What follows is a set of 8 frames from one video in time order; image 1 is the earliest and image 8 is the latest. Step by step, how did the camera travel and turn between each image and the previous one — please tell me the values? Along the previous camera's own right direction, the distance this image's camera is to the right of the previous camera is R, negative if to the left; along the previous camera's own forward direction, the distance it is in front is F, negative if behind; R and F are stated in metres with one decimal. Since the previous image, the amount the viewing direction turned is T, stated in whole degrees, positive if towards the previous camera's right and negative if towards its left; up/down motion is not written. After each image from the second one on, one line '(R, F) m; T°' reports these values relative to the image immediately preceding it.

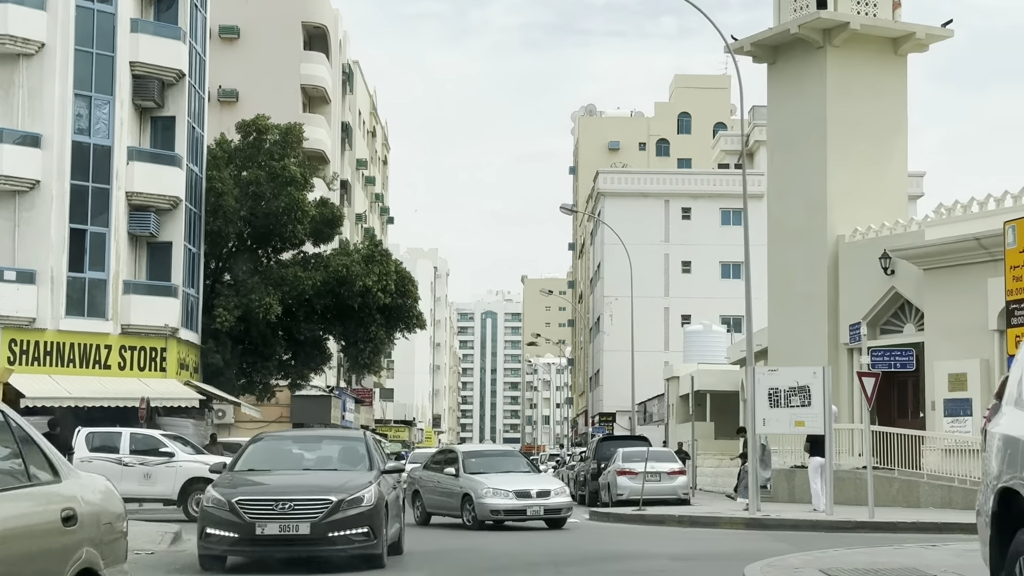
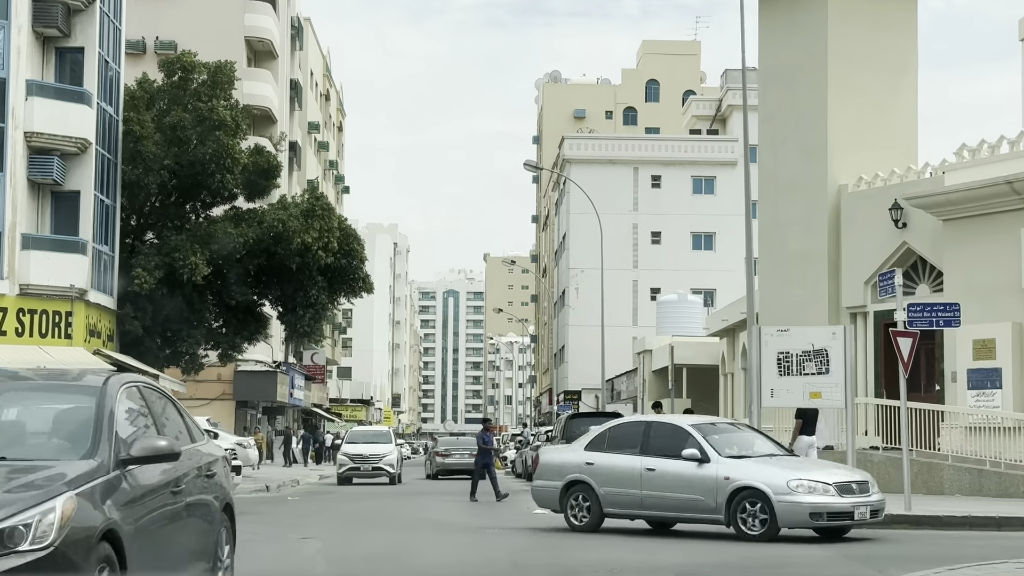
(+0.1, +4.5) m; +2°
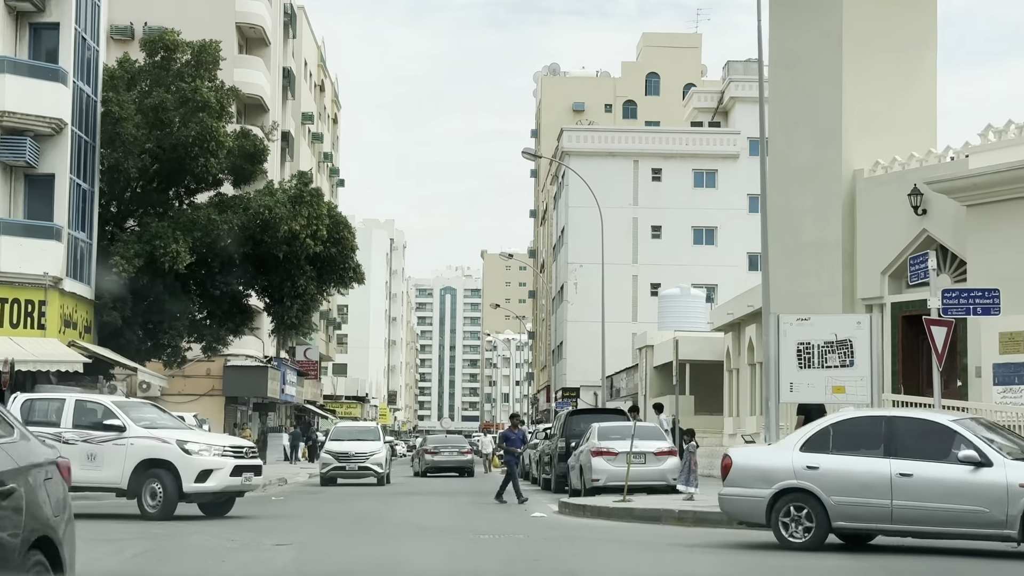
(0.0, +1.6) m; 0°
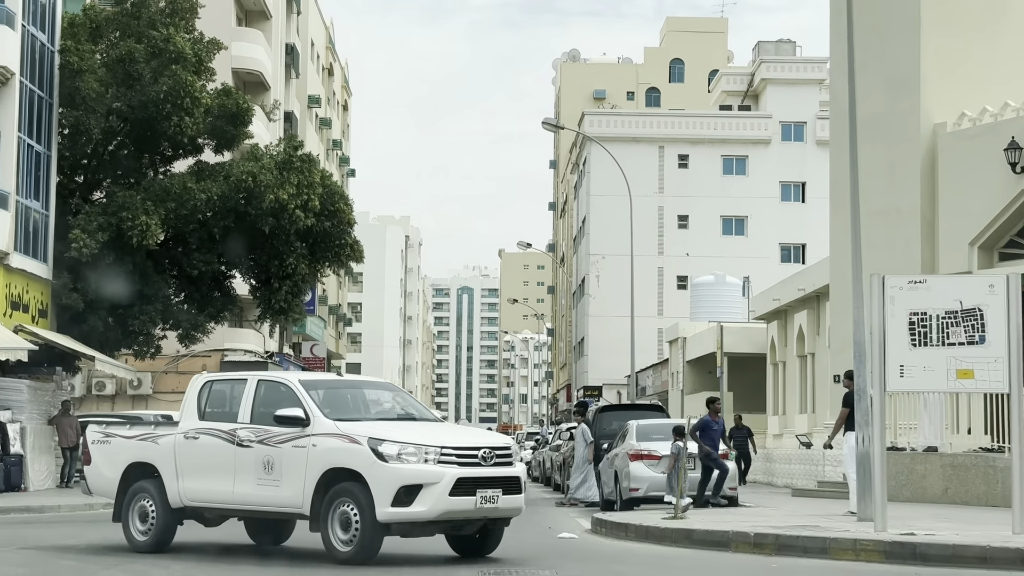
(0.0, +4.4) m; -1°
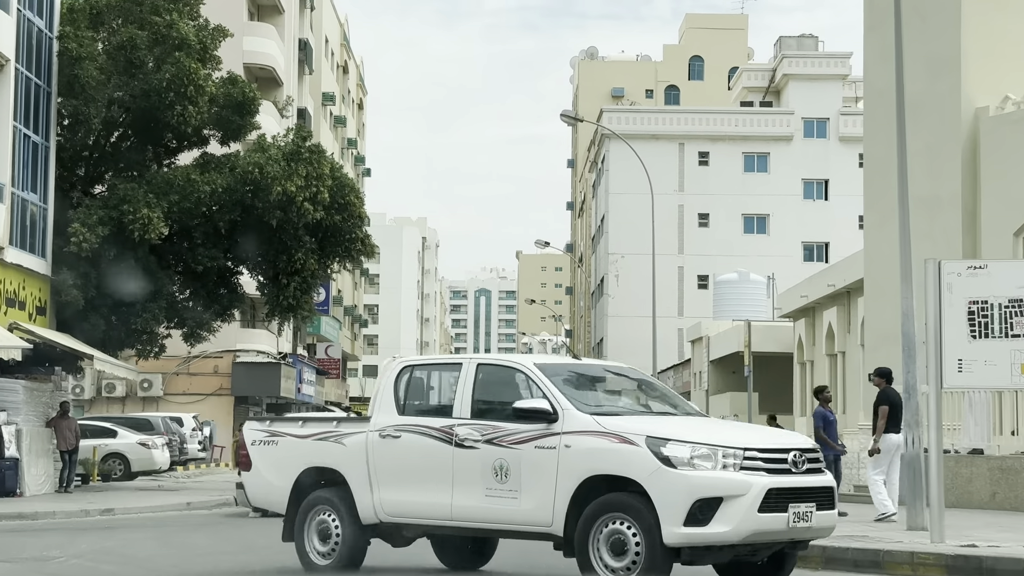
(0.0, +1.3) m; -1°
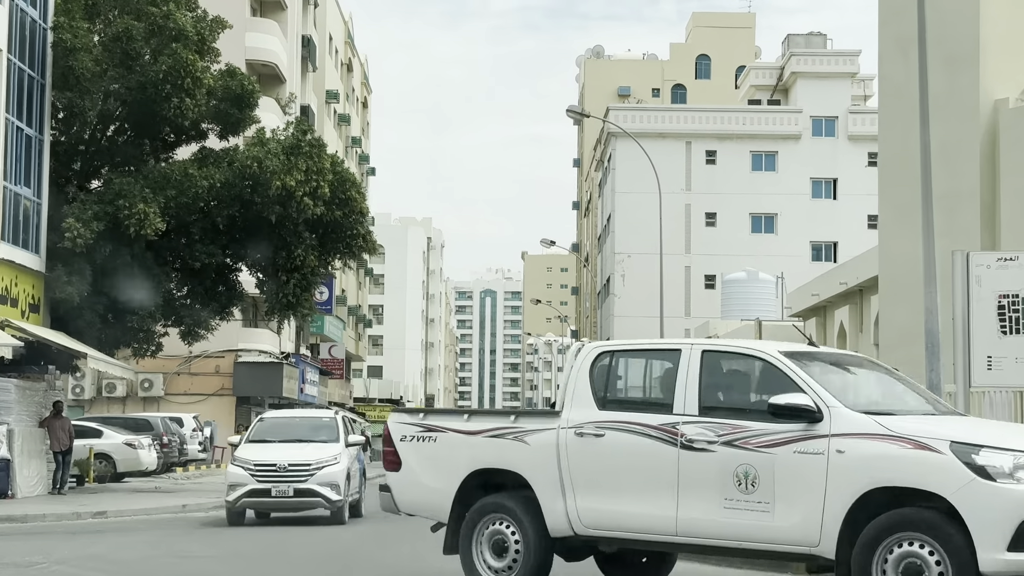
(0.0, +0.7) m; 0°
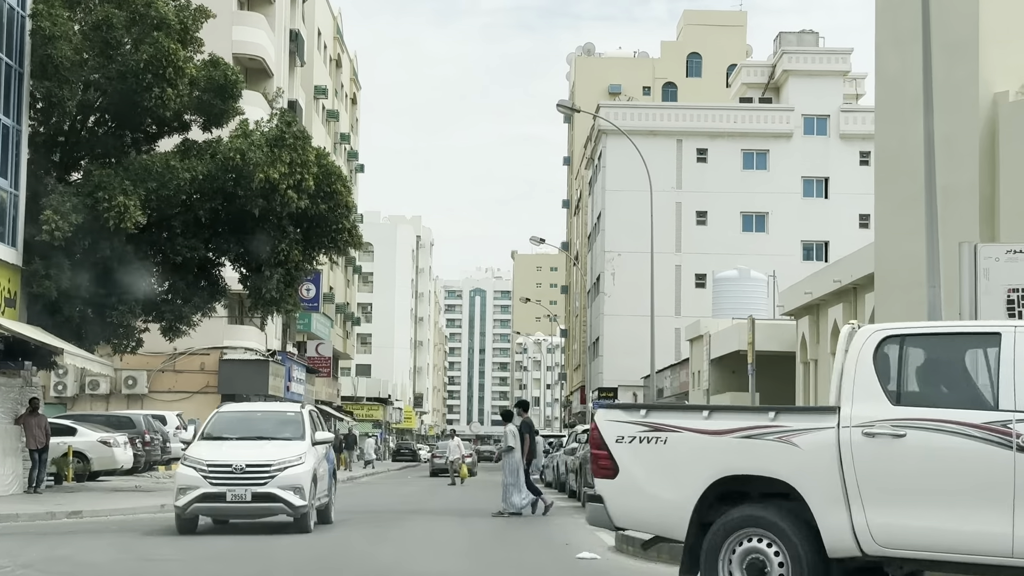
(0.0, +0.6) m; 0°
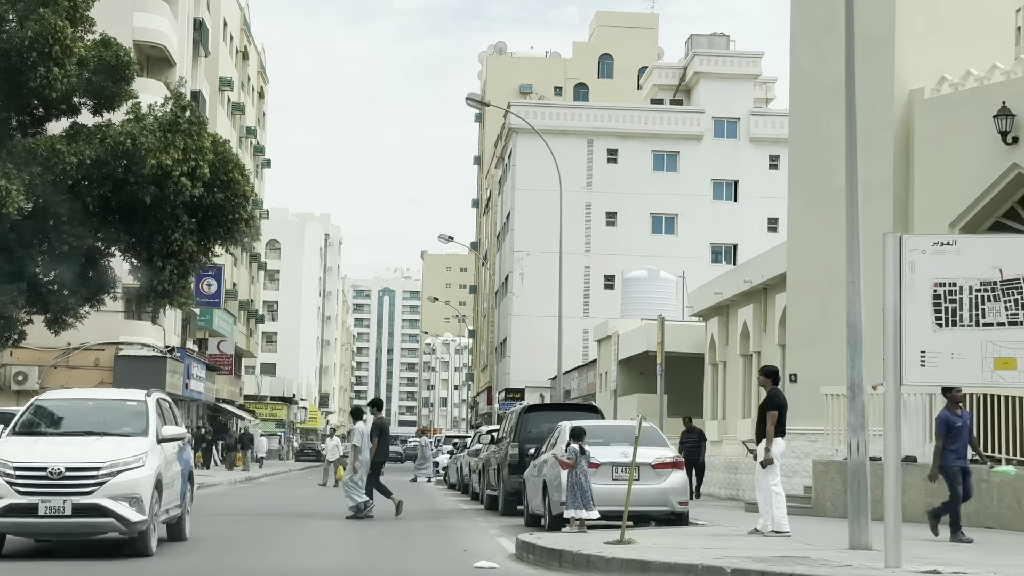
(+0.1, +0.9) m; +4°
